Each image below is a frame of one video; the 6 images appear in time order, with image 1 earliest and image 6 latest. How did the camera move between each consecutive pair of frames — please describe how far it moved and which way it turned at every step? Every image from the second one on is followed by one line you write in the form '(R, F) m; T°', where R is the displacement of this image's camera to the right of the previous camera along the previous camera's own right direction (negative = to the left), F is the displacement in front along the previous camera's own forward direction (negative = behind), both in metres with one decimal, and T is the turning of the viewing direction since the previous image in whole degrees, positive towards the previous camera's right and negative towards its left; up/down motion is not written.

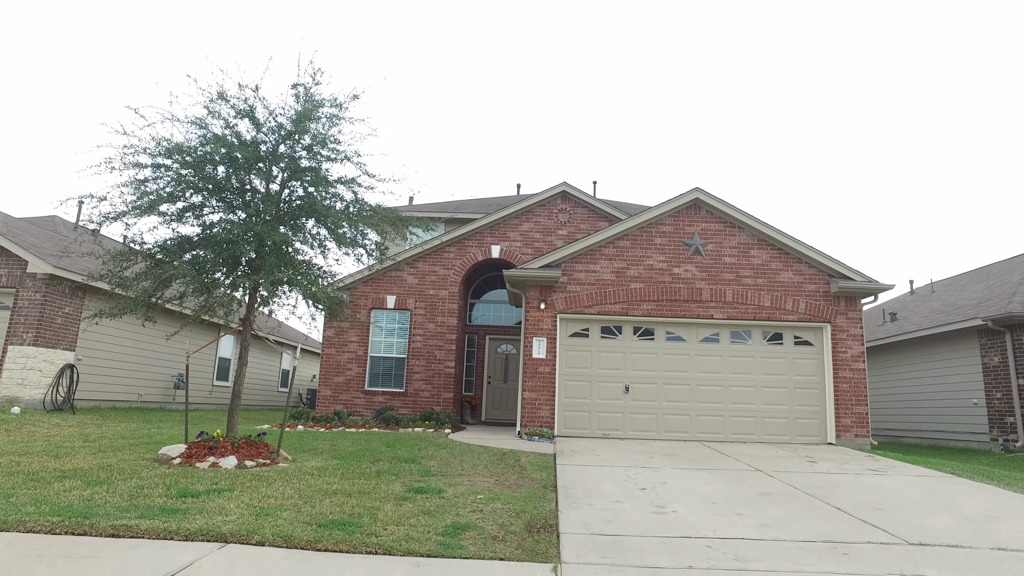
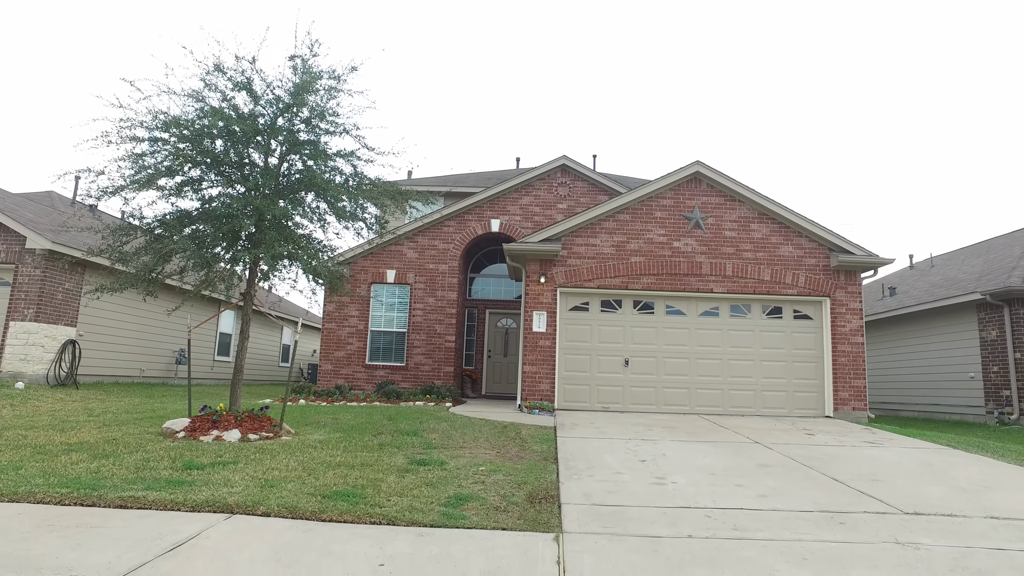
(0.0, 0.0) m; 0°
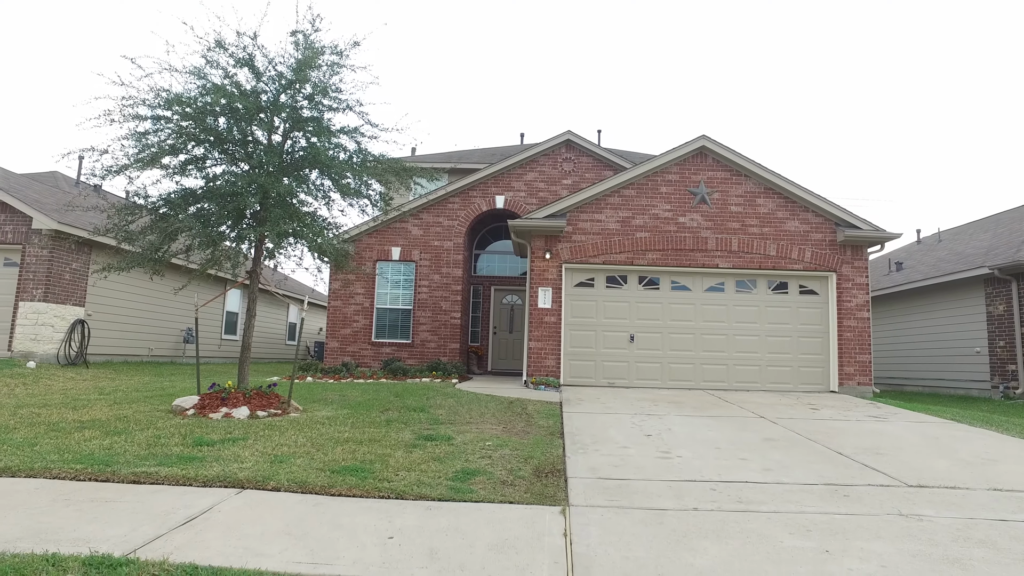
(0.0, 0.0) m; 0°
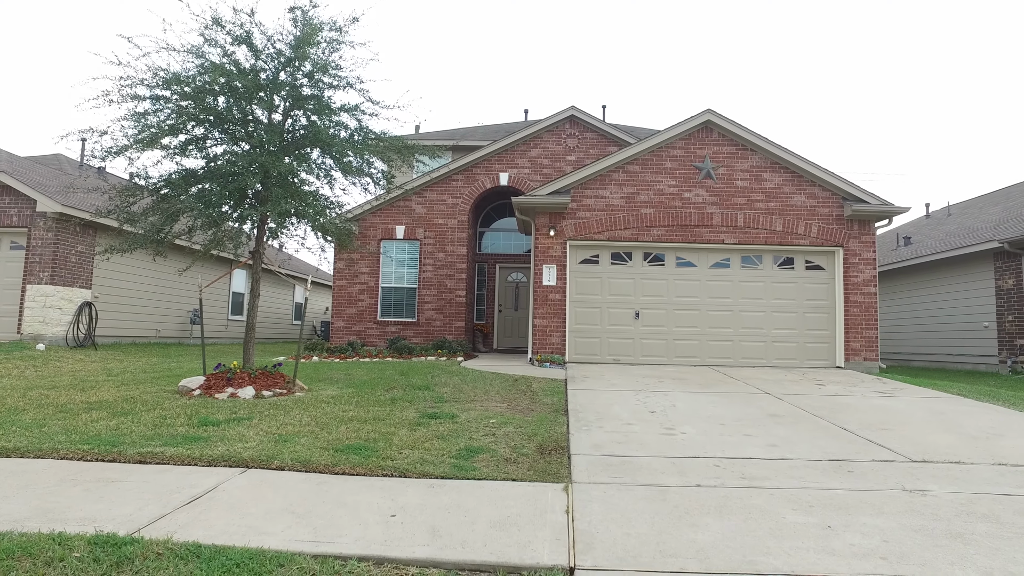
(0.0, 0.0) m; -1°
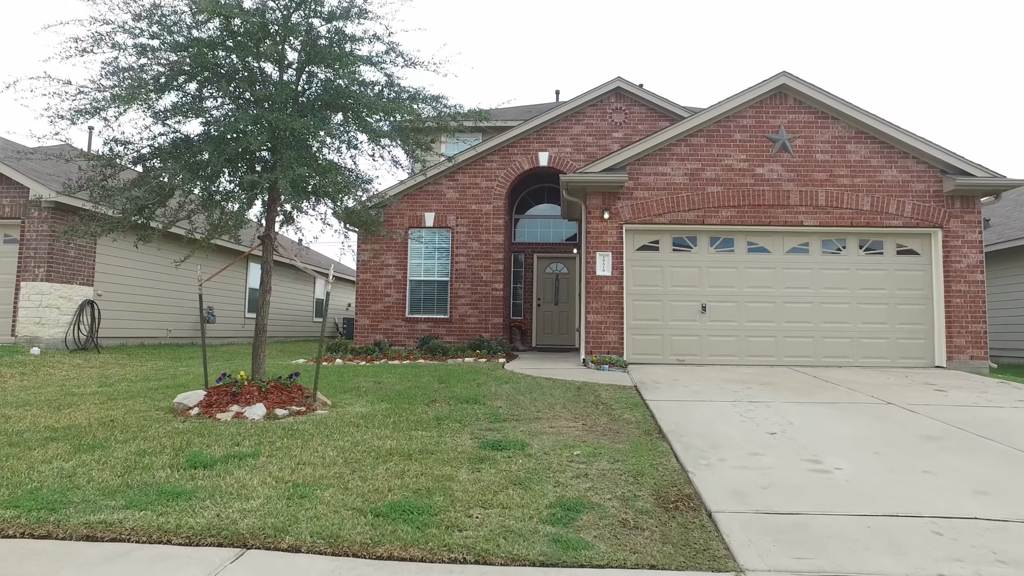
(-0.5, +1.4) m; -2°
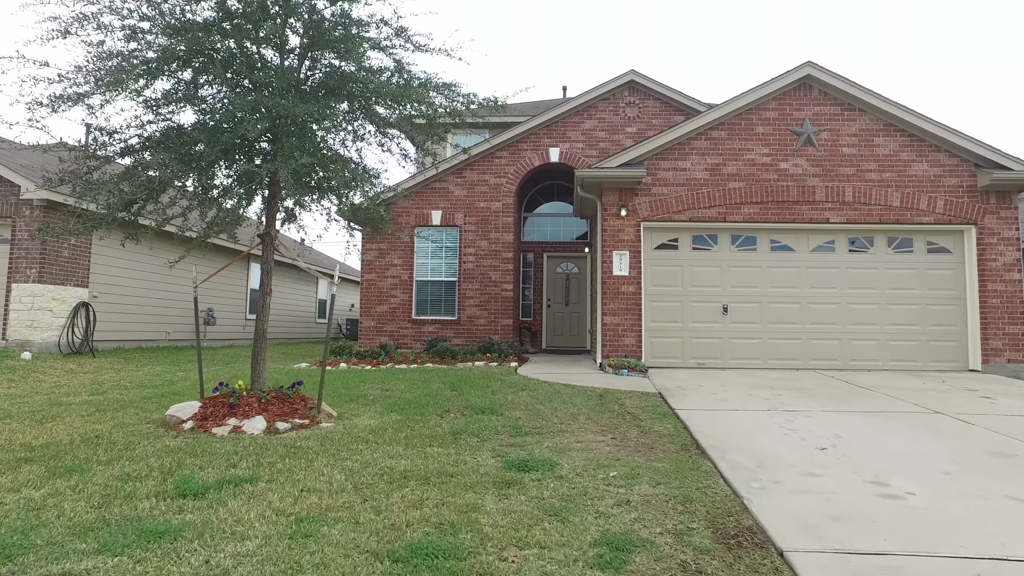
(-0.2, +0.5) m; 0°
